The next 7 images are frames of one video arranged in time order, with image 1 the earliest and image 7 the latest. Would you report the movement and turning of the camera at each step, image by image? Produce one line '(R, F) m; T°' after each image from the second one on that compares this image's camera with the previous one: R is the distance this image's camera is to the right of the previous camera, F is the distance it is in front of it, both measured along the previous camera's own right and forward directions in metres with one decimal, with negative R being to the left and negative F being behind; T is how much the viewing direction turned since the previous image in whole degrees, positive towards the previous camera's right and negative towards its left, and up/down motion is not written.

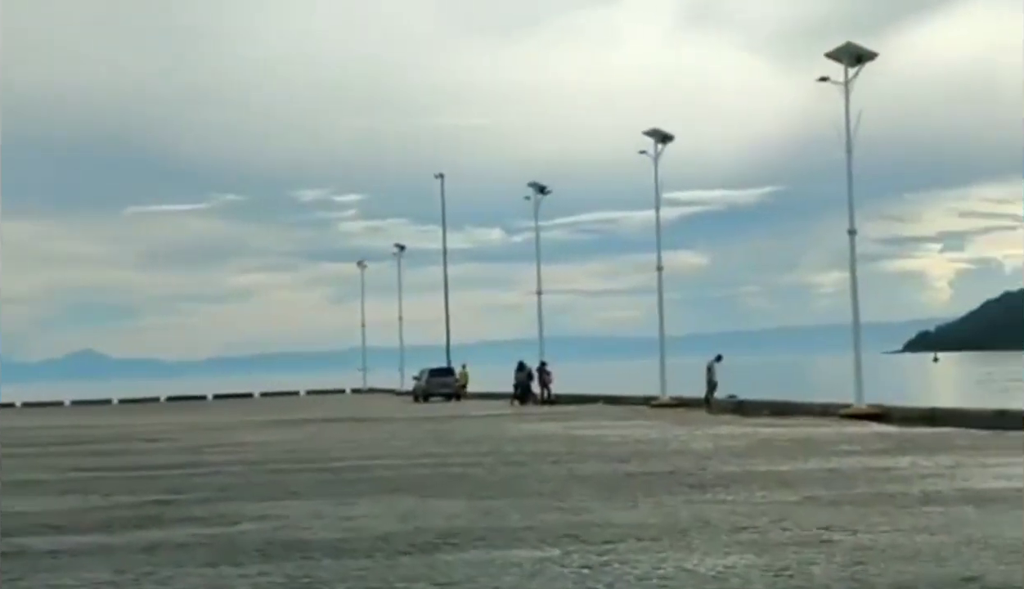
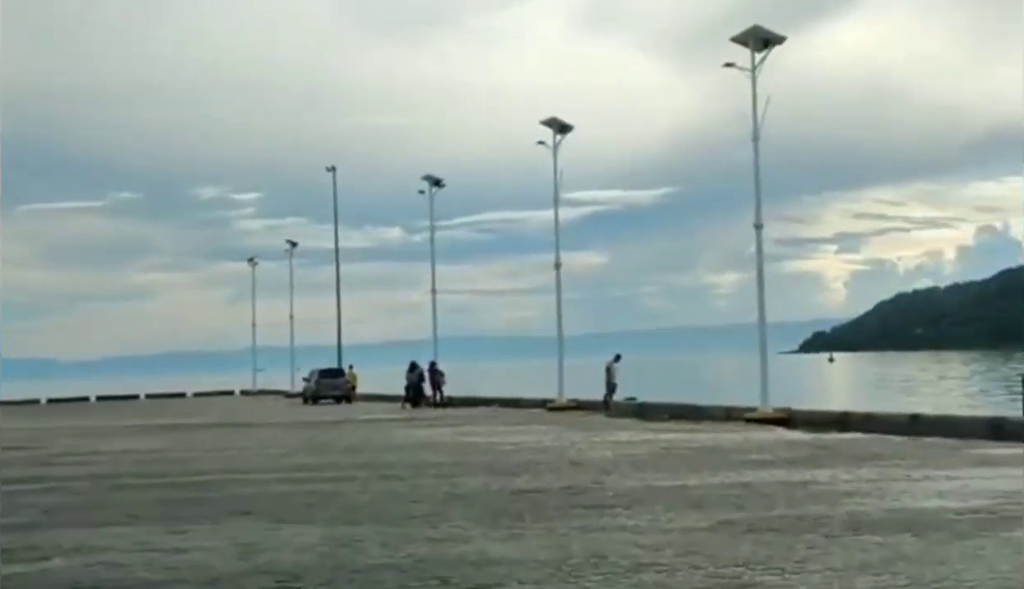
(+0.3, +2.6) m; +4°
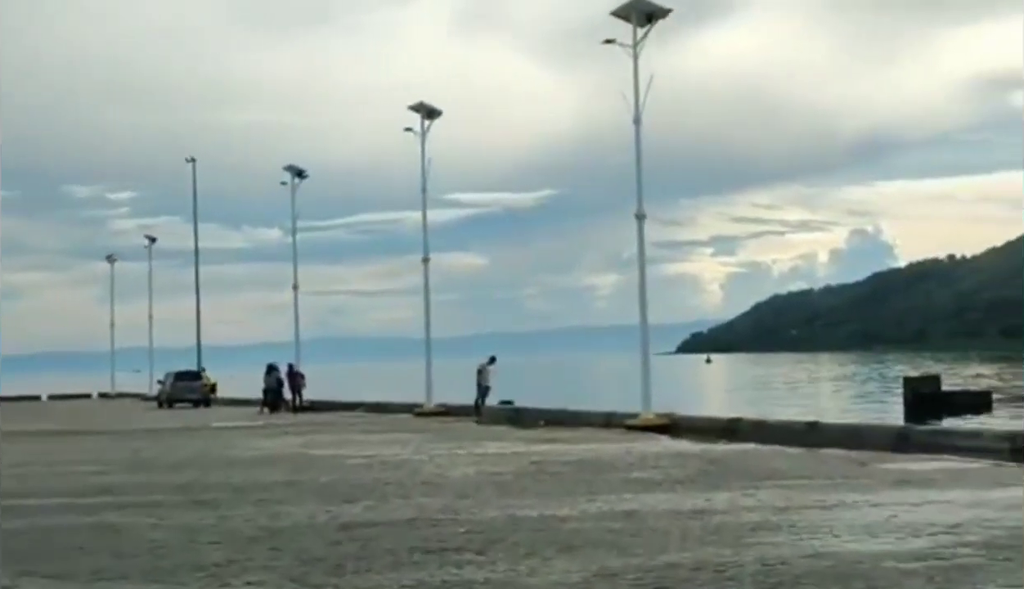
(+0.5, +3.7) m; +4°
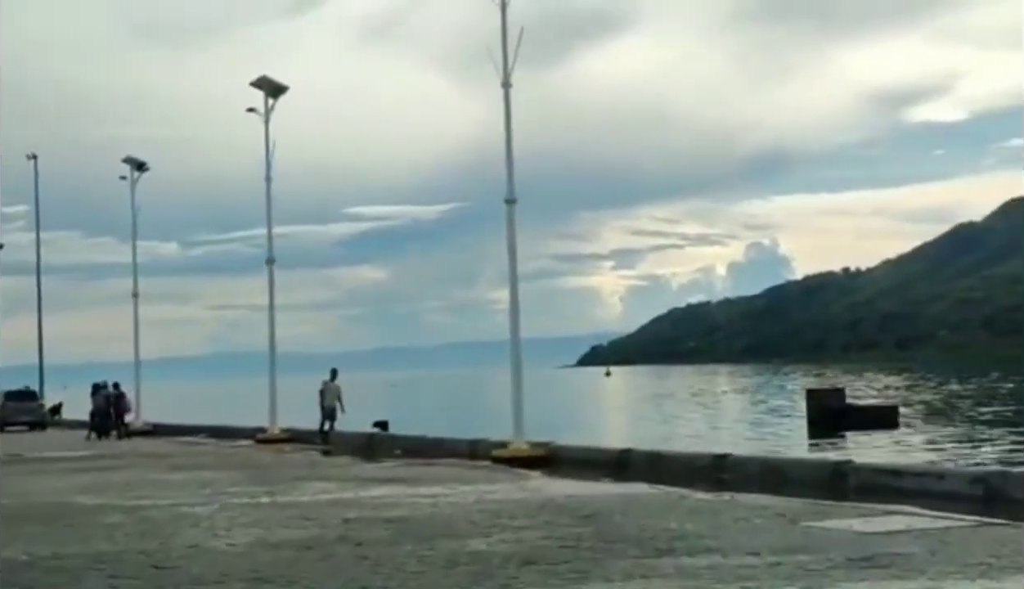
(+1.2, +6.8) m; +4°
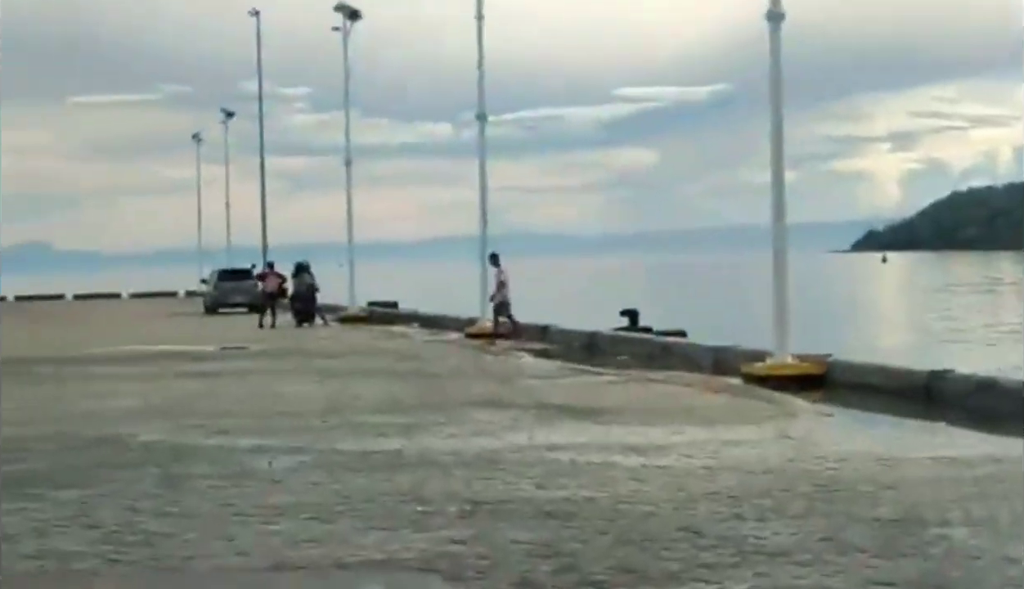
(+0.1, +8.1) m; -10°
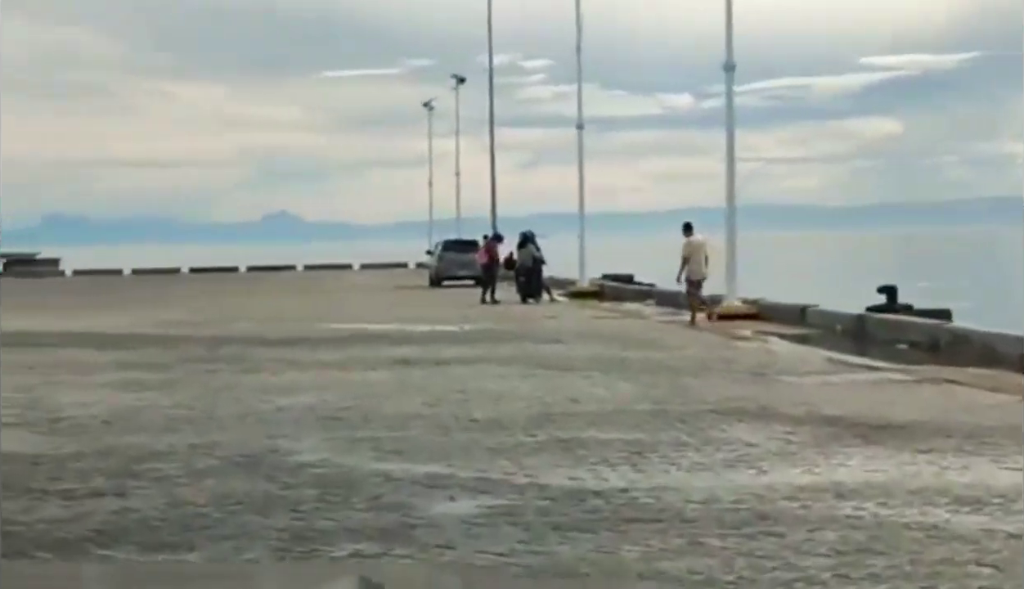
(-0.2, +4.0) m; -9°
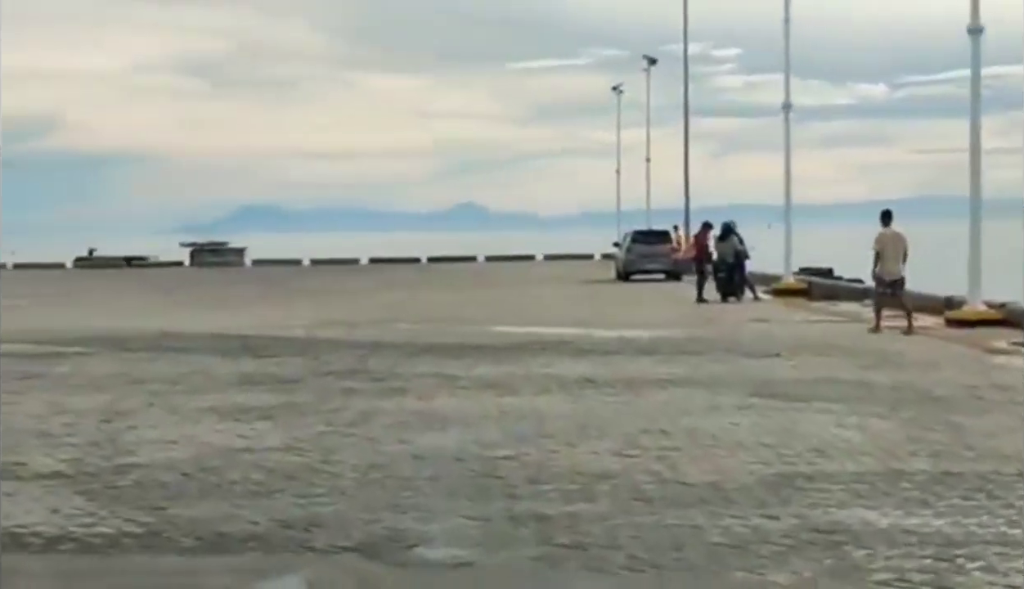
(-0.3, +4.0) m; -7°
